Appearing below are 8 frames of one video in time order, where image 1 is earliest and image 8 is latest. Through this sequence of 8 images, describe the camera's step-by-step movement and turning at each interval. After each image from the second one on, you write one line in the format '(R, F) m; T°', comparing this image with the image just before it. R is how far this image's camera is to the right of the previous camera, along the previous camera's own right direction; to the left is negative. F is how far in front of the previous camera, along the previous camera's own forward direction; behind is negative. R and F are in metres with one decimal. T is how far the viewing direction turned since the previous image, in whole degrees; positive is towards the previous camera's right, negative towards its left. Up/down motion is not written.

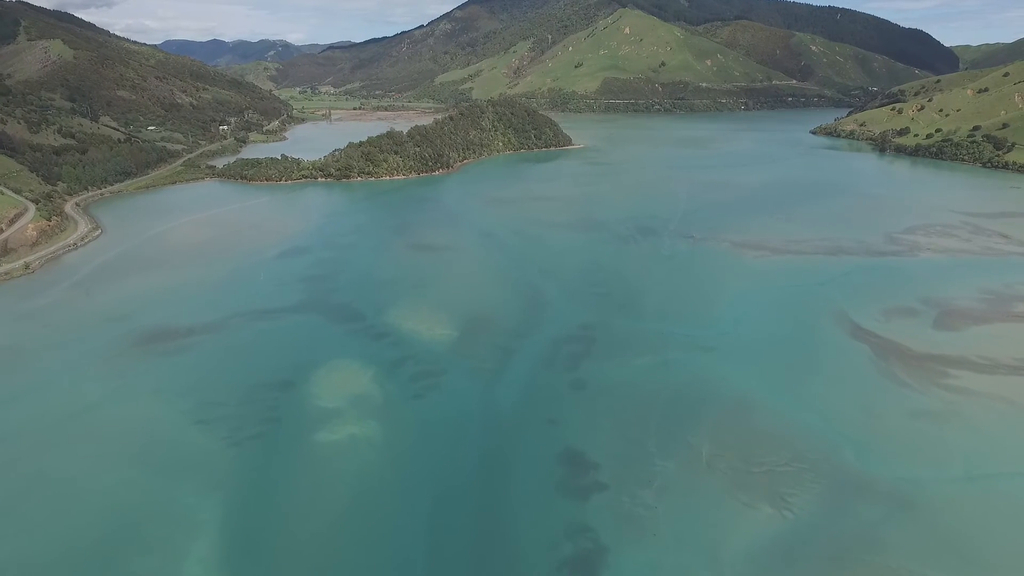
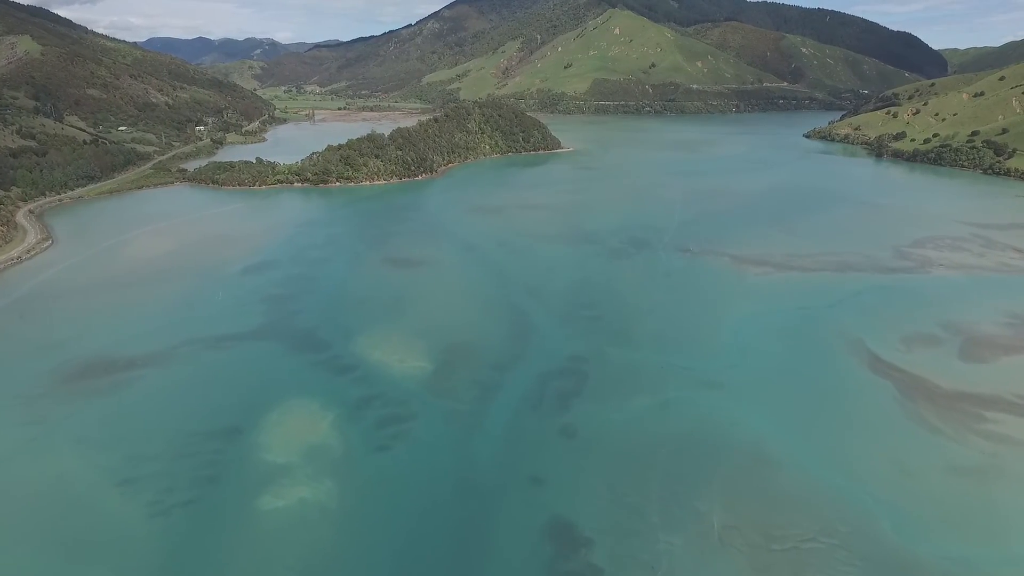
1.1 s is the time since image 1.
(+0.2, +2.4) m; +1°
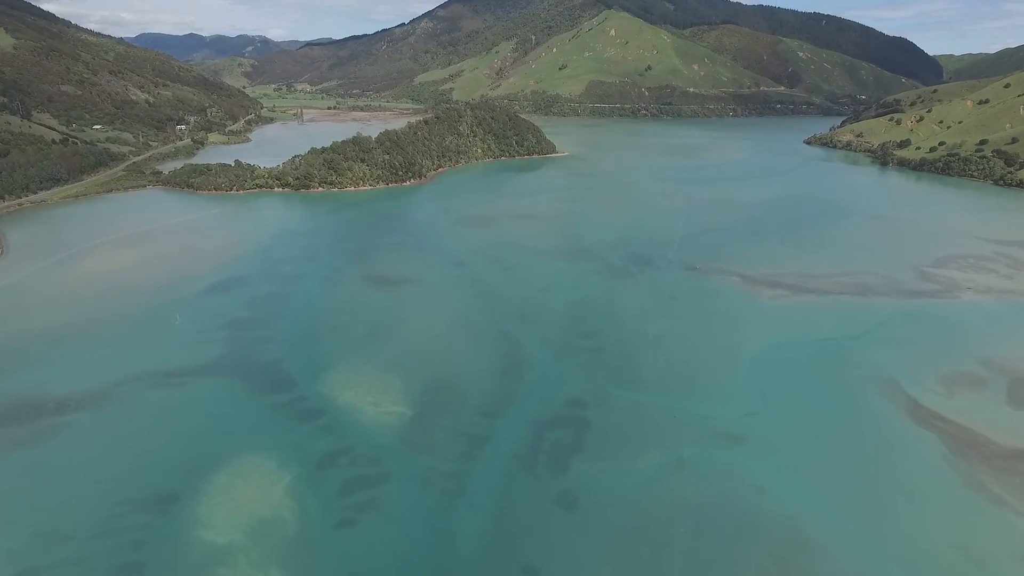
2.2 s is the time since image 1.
(0.0, +2.6) m; +1°
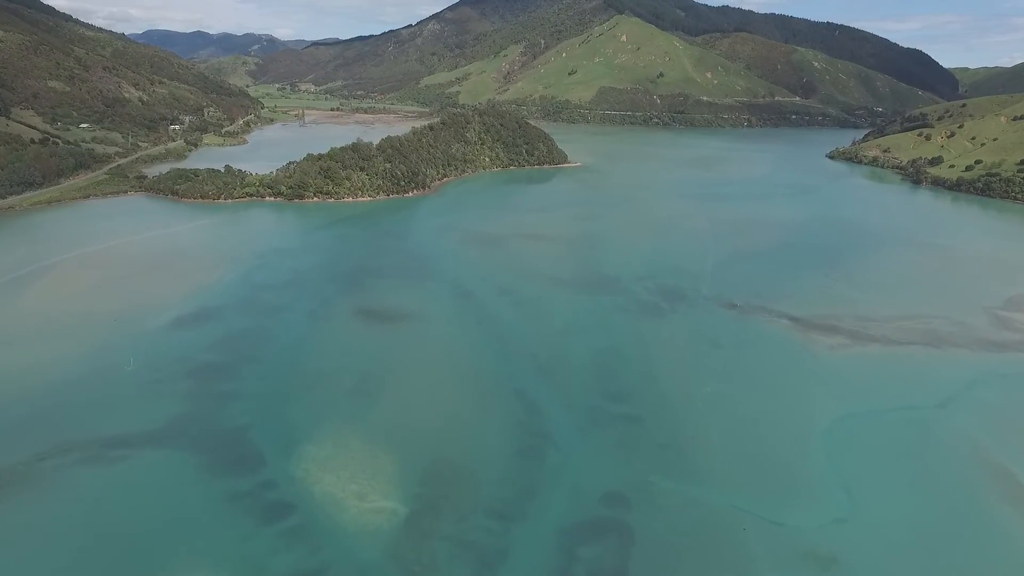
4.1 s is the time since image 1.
(-0.6, +3.8) m; 0°
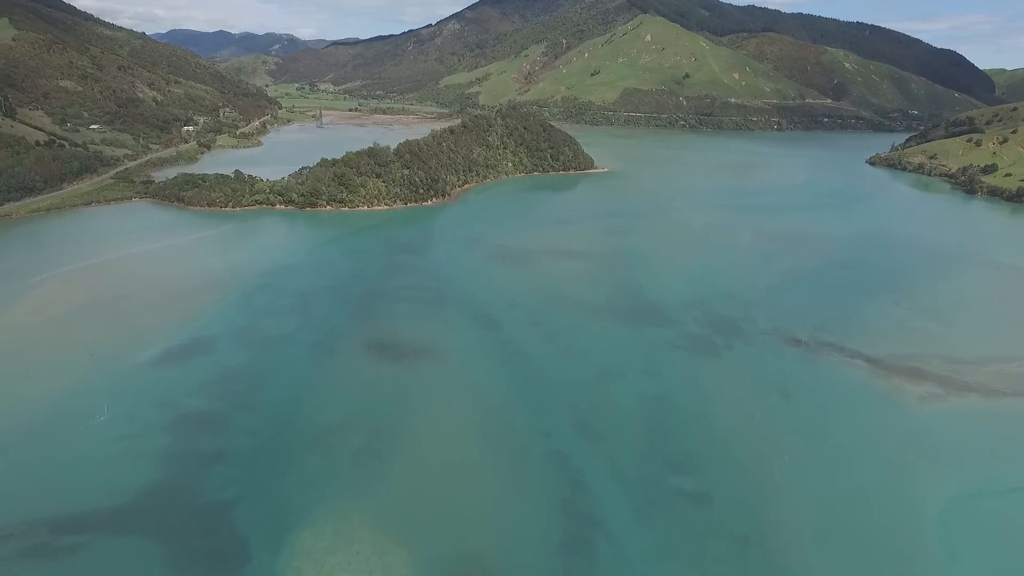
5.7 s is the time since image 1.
(-0.6, +3.1) m; -2°
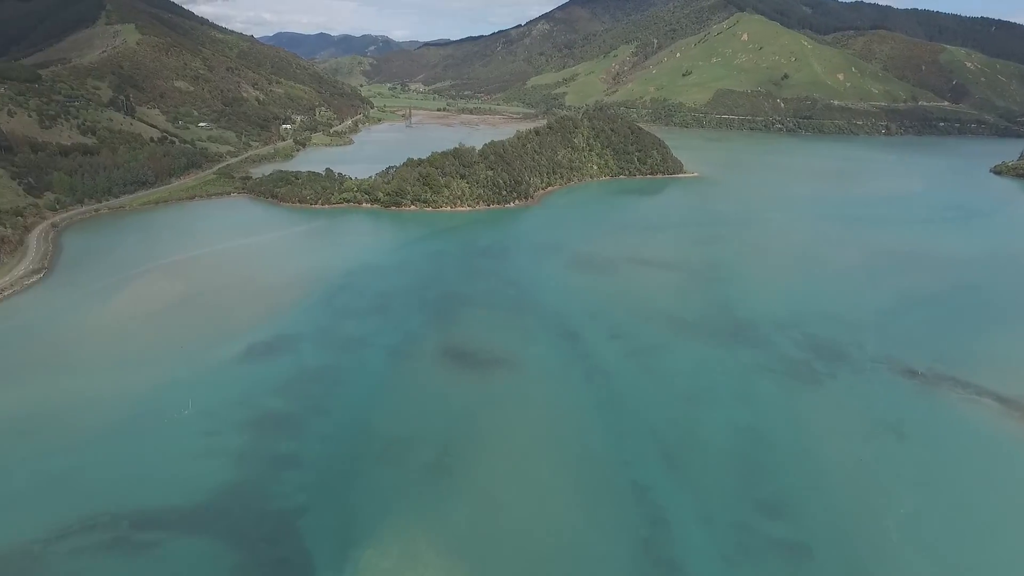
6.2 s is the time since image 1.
(-0.2, +0.8) m; -7°
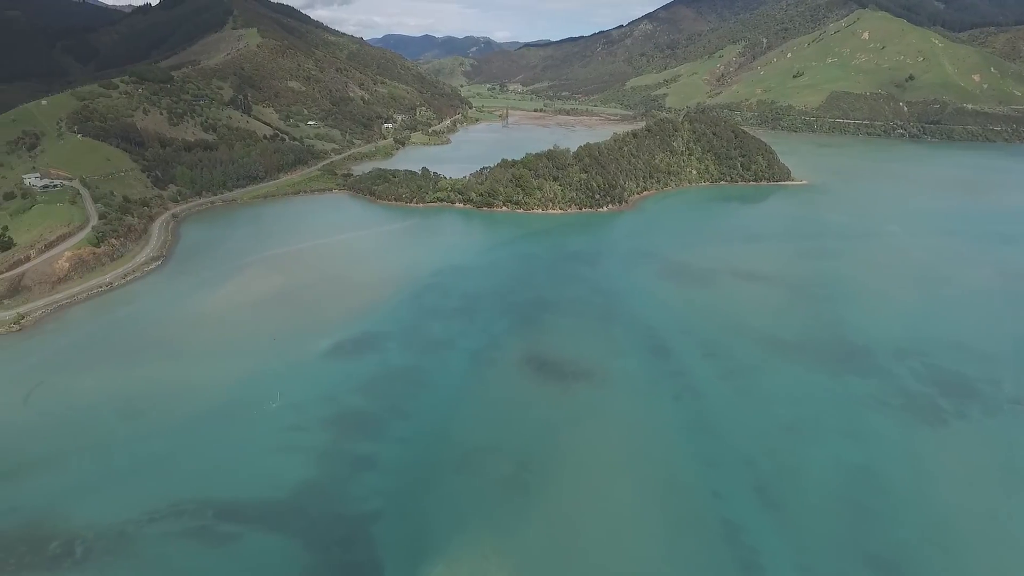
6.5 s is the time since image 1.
(0.0, +0.6) m; -8°
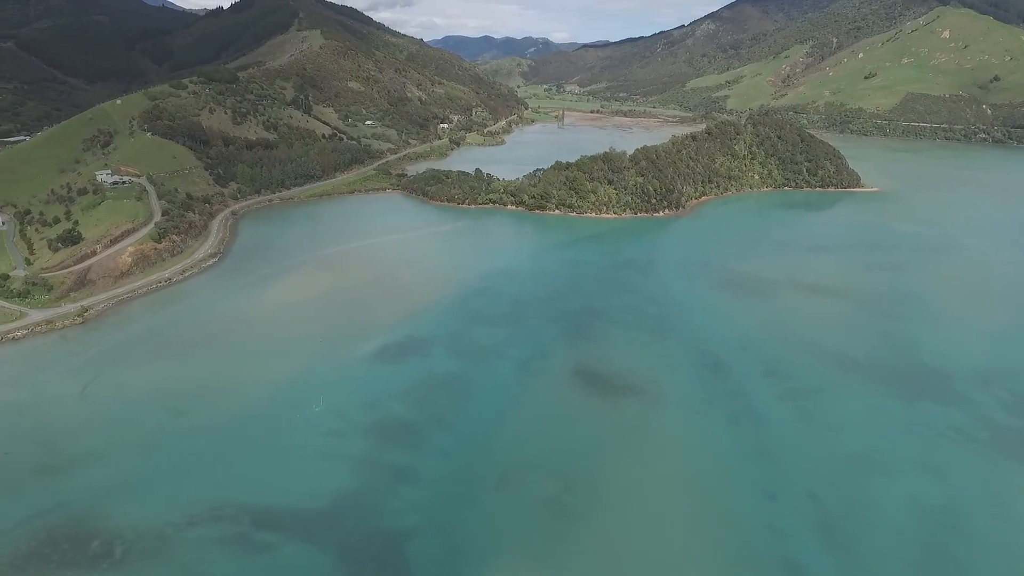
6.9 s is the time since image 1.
(0.0, +0.7) m; -5°
